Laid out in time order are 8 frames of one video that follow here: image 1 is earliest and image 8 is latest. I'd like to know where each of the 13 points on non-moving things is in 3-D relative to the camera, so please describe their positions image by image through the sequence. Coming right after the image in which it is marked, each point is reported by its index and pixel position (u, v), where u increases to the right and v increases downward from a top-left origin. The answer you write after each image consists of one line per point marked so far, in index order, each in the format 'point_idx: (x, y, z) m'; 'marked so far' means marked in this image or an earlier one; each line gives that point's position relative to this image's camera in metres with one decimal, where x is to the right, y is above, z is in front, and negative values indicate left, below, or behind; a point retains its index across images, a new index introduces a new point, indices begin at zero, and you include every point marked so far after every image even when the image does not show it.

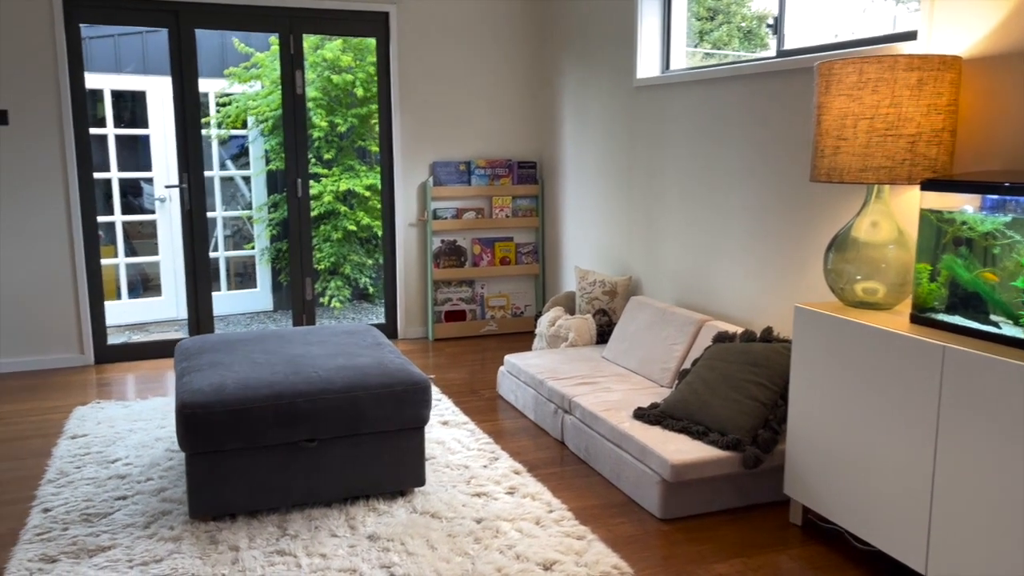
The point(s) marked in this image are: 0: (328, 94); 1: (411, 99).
0: (-1.0, +1.1, +5.0) m
1: (-0.6, +1.1, +5.1) m
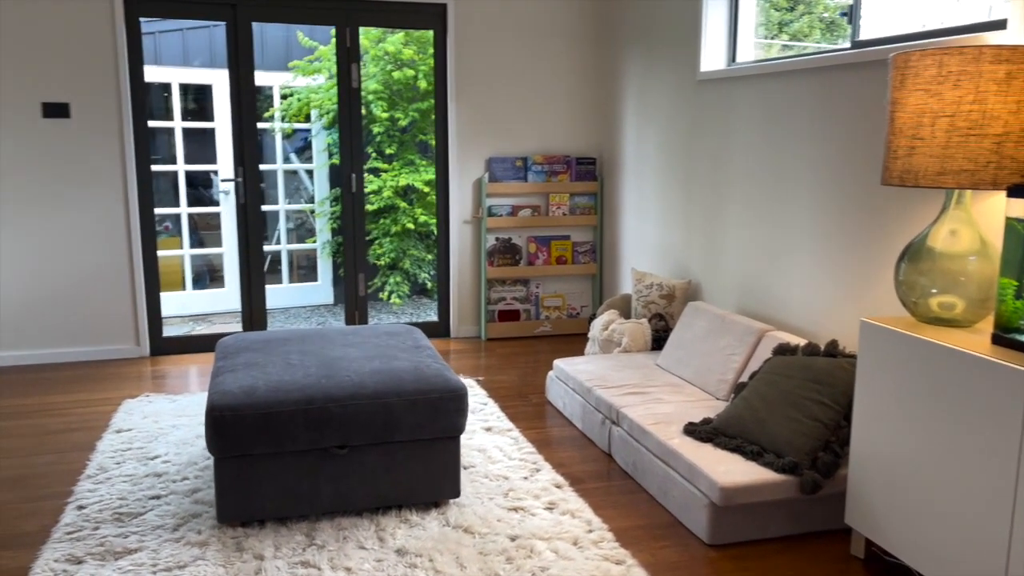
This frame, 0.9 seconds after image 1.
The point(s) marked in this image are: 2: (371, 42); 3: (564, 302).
0: (-0.7, +1.2, +4.9) m
1: (-0.2, +1.1, +5.0) m
2: (-0.8, +1.4, +4.9) m
3: (+0.3, -0.1, +5.3) m
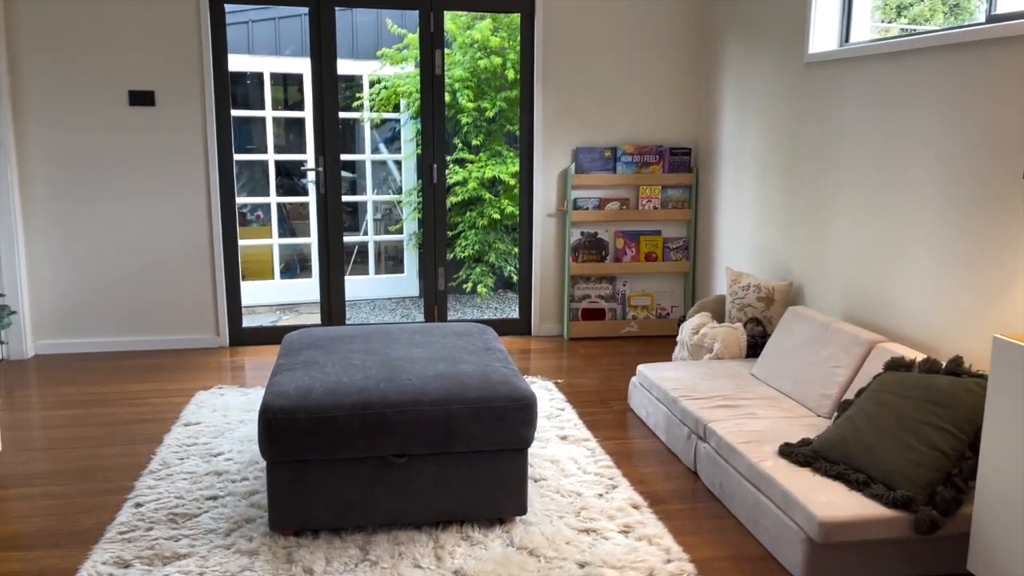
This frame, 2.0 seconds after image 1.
0: (-0.2, +1.2, +4.7) m
1: (+0.3, +1.2, +4.8) m
2: (-0.3, +1.4, +4.7) m
3: (+0.8, -0.1, +5.0) m
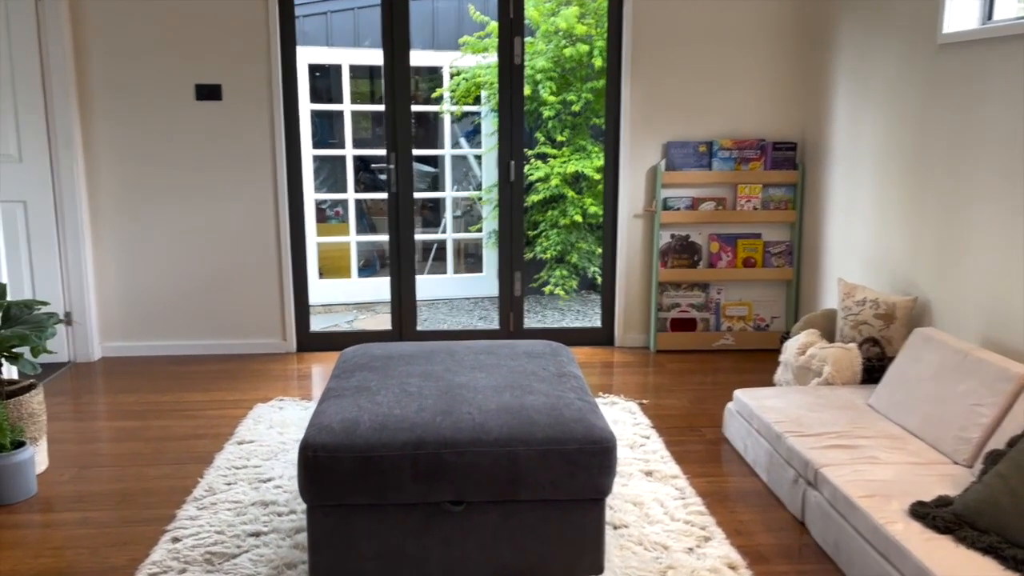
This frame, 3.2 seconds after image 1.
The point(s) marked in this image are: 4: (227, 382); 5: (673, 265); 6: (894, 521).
0: (+0.3, +1.2, +4.4) m
1: (+0.7, +1.1, +4.4) m
2: (+0.2, +1.4, +4.3) m
3: (+1.3, -0.1, +4.5) m
4: (-1.3, -0.4, +4.0) m
5: (+0.8, +0.1, +4.4) m
6: (+1.0, -0.6, +2.1) m
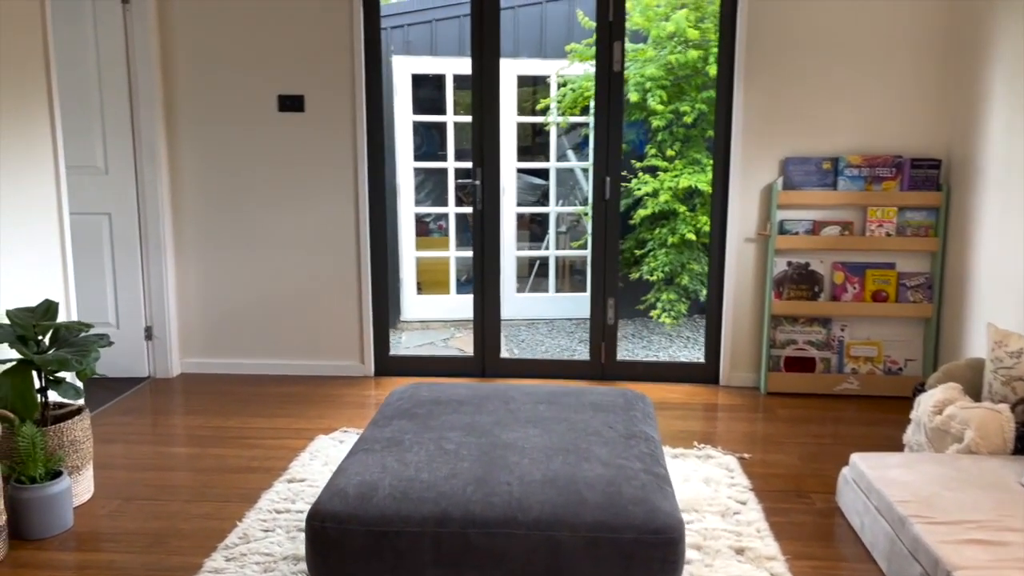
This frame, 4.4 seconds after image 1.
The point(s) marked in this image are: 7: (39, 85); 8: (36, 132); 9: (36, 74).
0: (+0.7, +1.0, +4.0) m
1: (+1.2, +1.0, +3.9) m
2: (+0.6, +1.2, +3.9) m
3: (+1.7, -0.3, +3.9) m
4: (-1.0, -0.5, +3.8) m
5: (+1.3, 0.0, +3.9) m
6: (+1.0, -0.7, +1.6) m
7: (-1.8, +0.8, +3.2) m
8: (-1.8, +0.6, +3.1) m
9: (-1.8, +0.8, +3.1) m
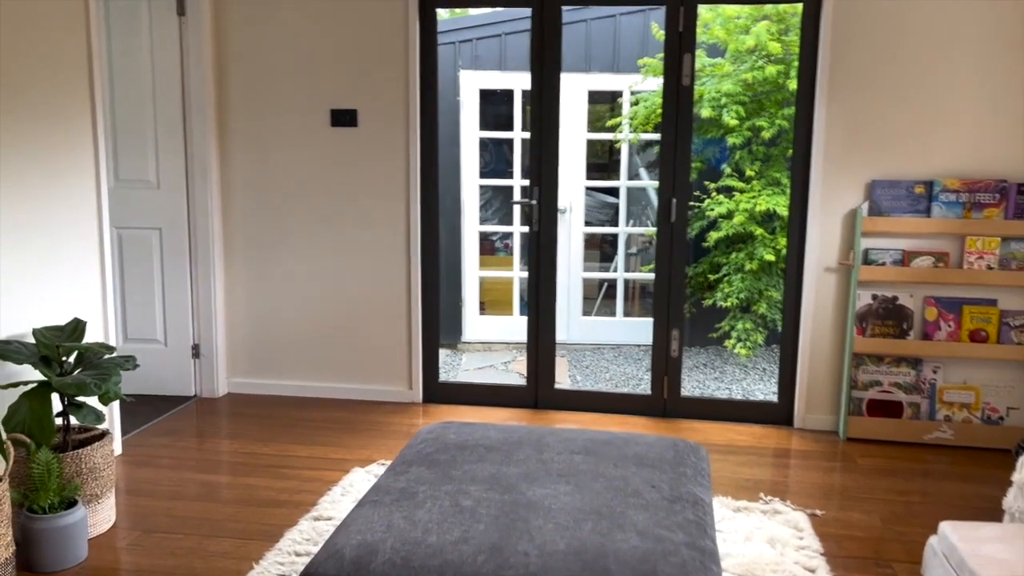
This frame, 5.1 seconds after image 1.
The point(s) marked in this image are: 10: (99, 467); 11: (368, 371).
0: (+1.0, +0.9, +3.7) m
1: (+1.5, +0.8, +3.5) m
2: (+0.9, +1.1, +3.6) m
3: (+1.9, -0.5, +3.5) m
4: (-0.7, -0.6, +3.6) m
5: (+1.5, -0.2, +3.5) m
6: (+1.0, -0.8, +1.3) m
7: (-1.6, +0.7, +3.1) m
8: (-1.6, +0.5, +3.1) m
9: (-1.6, +0.8, +3.1) m
10: (-1.3, -0.5, +2.6) m
11: (-0.7, -0.4, +4.1) m
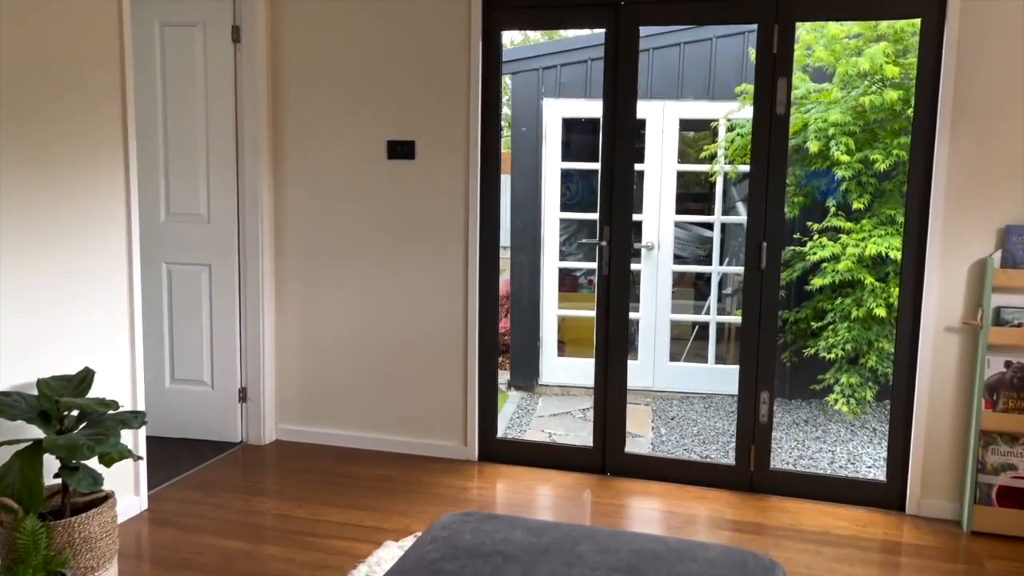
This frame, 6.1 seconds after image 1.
0: (+1.3, +0.6, +3.2) m
1: (+1.7, +0.6, +3.0) m
2: (+1.2, +0.9, +3.2) m
3: (+2.1, -0.7, +2.9) m
4: (-0.5, -0.8, +3.3) m
5: (+1.7, -0.4, +3.0) m
6: (+1.0, -1.0, +0.7) m
7: (-1.4, +0.6, +2.9) m
8: (-1.4, +0.4, +2.9) m
9: (-1.4, +0.6, +2.9) m
10: (-1.2, -0.7, +2.3) m
11: (-0.4, -0.6, +3.8) m
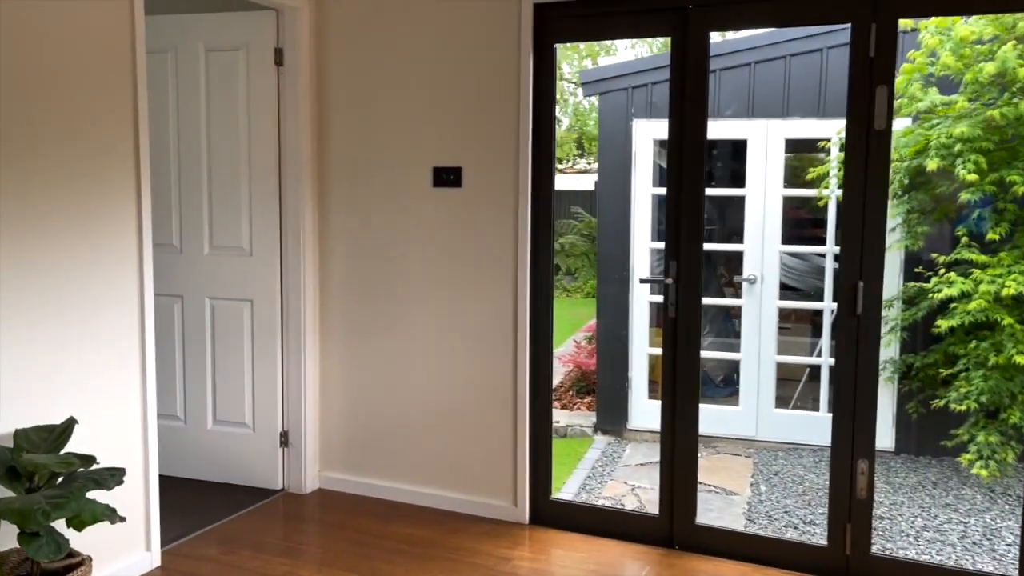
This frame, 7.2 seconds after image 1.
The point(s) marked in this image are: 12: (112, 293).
0: (+1.4, +0.5, +2.6) m
1: (+1.8, +0.4, +2.3) m
2: (+1.3, +0.7, +2.6) m
3: (+2.2, -0.8, +2.1) m
4: (-0.4, -1.0, +2.9) m
5: (+1.8, -0.6, +2.3) m
6: (+0.7, -1.0, +0.2) m
7: (-1.2, +0.4, +2.7) m
8: (-1.3, +0.3, +2.7) m
9: (-1.2, +0.5, +2.7) m
10: (-1.1, -0.8, +2.1) m
11: (-0.2, -0.8, +3.4) m
12: (-1.3, 0.0, +2.7) m
